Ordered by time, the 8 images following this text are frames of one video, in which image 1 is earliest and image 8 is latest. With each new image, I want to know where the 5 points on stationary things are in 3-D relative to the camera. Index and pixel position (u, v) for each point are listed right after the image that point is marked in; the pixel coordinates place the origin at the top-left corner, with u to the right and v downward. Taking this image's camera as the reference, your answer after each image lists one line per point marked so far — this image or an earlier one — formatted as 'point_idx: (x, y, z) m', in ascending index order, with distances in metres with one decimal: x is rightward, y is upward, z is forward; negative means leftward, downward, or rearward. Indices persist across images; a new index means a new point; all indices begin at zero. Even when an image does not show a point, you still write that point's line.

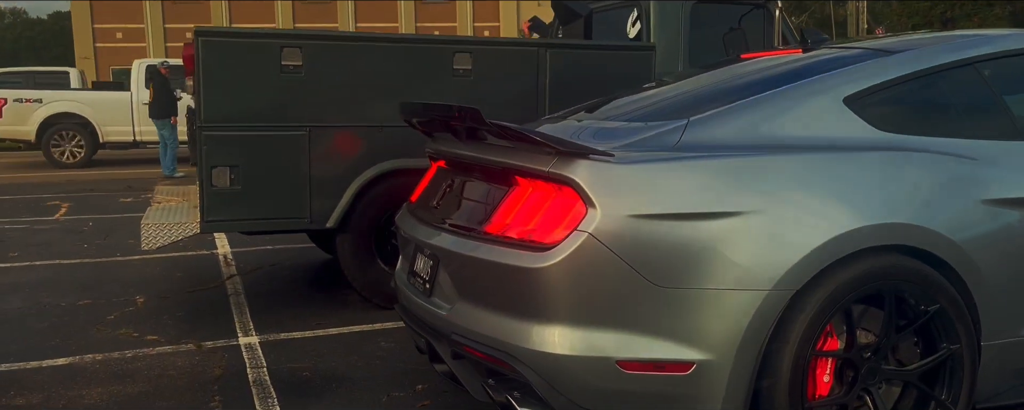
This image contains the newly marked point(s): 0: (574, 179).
0: (+0.2, +0.1, +2.8) m
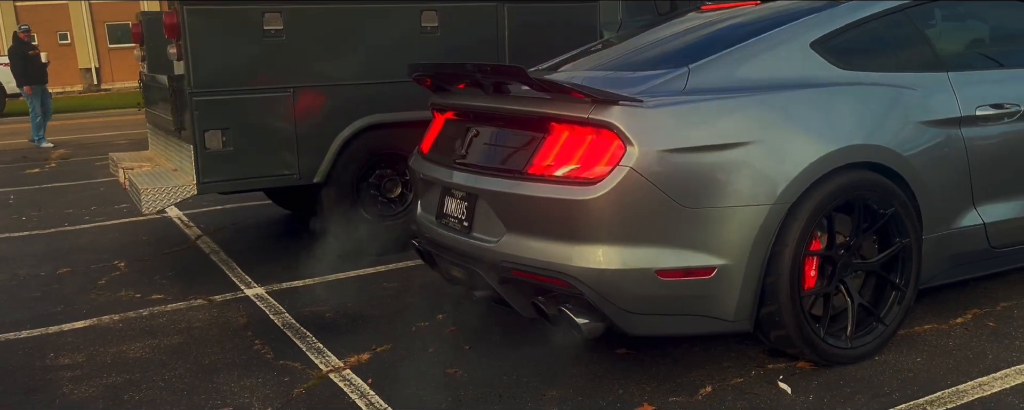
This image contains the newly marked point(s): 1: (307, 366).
0: (+0.4, +0.3, +3.3) m
1: (-0.9, -0.7, +4.0) m
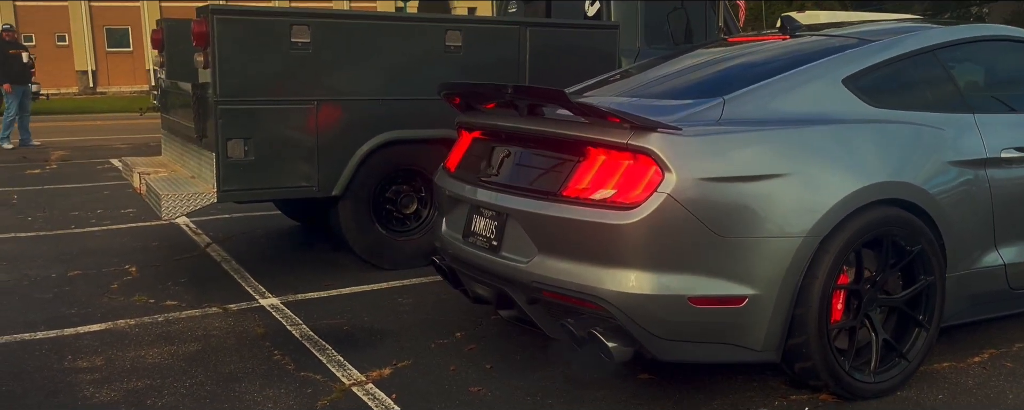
0: (+0.5, +0.2, +3.4) m
1: (-0.8, -0.8, +4.0) m
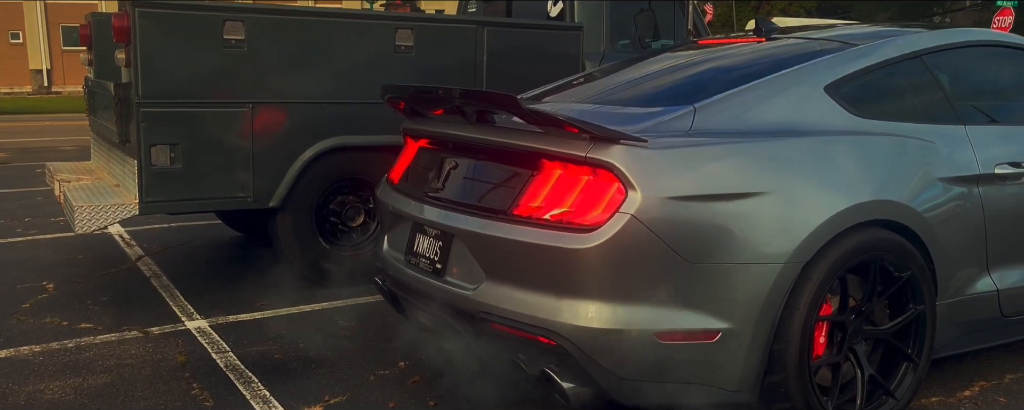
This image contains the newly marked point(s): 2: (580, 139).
0: (+0.3, +0.1, +2.9) m
1: (-1.1, -0.9, +3.5) m
2: (+0.2, +0.2, +3.0) m
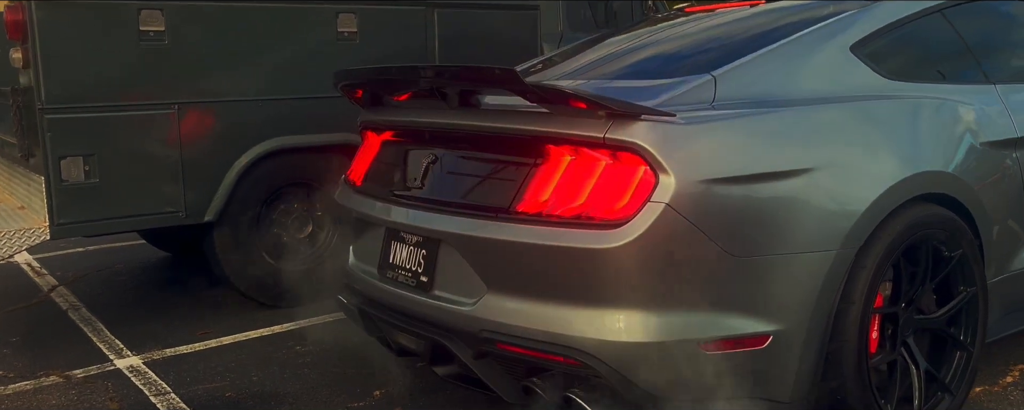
0: (+0.4, +0.2, +2.5) m
1: (-1.0, -0.9, +2.9) m
2: (+0.2, +0.3, +2.6) m
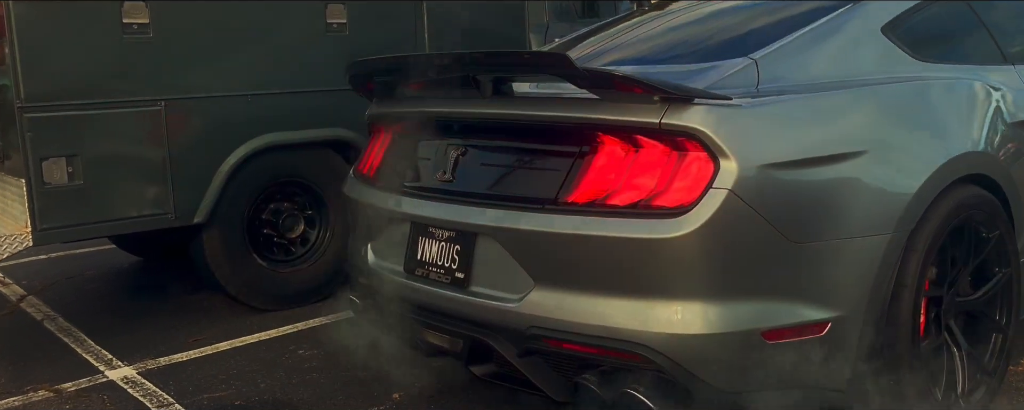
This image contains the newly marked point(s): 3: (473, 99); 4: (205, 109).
0: (+0.5, +0.2, +2.4) m
1: (-0.9, -0.9, +2.8) m
2: (+0.4, +0.3, +2.5) m
3: (-0.1, +0.4, +2.9) m
4: (-1.5, +0.5, +4.4) m
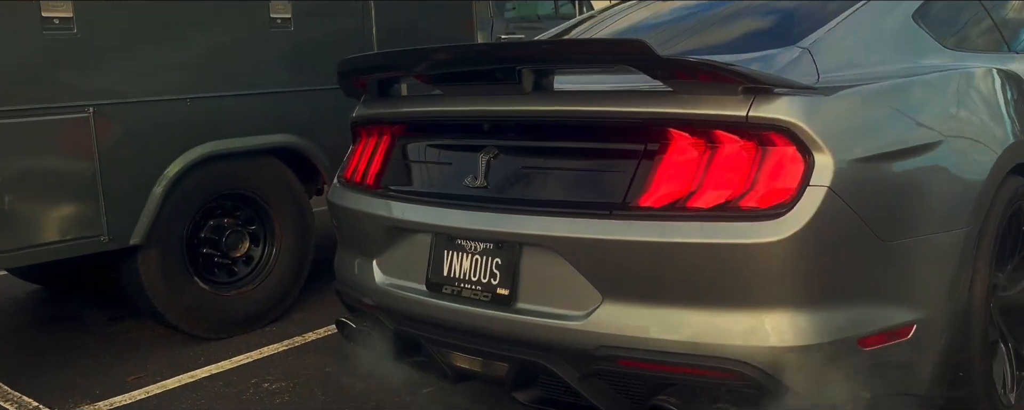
0: (+0.7, +0.2, +2.2) m
1: (-0.7, -1.0, +2.4) m
2: (+0.5, +0.3, +2.2) m
3: (0.0, +0.3, +2.6) m
4: (-1.6, +0.4, +3.8) m
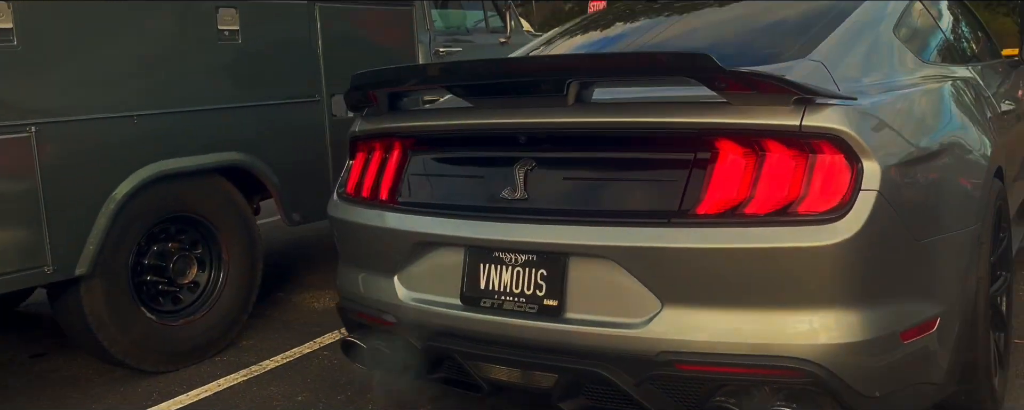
0: (+0.8, +0.2, +2.3) m
1: (-0.5, -1.0, +2.2) m
2: (+0.7, +0.3, +2.4) m
3: (+0.1, +0.3, +2.6) m
4: (-1.7, +0.3, +3.5) m
